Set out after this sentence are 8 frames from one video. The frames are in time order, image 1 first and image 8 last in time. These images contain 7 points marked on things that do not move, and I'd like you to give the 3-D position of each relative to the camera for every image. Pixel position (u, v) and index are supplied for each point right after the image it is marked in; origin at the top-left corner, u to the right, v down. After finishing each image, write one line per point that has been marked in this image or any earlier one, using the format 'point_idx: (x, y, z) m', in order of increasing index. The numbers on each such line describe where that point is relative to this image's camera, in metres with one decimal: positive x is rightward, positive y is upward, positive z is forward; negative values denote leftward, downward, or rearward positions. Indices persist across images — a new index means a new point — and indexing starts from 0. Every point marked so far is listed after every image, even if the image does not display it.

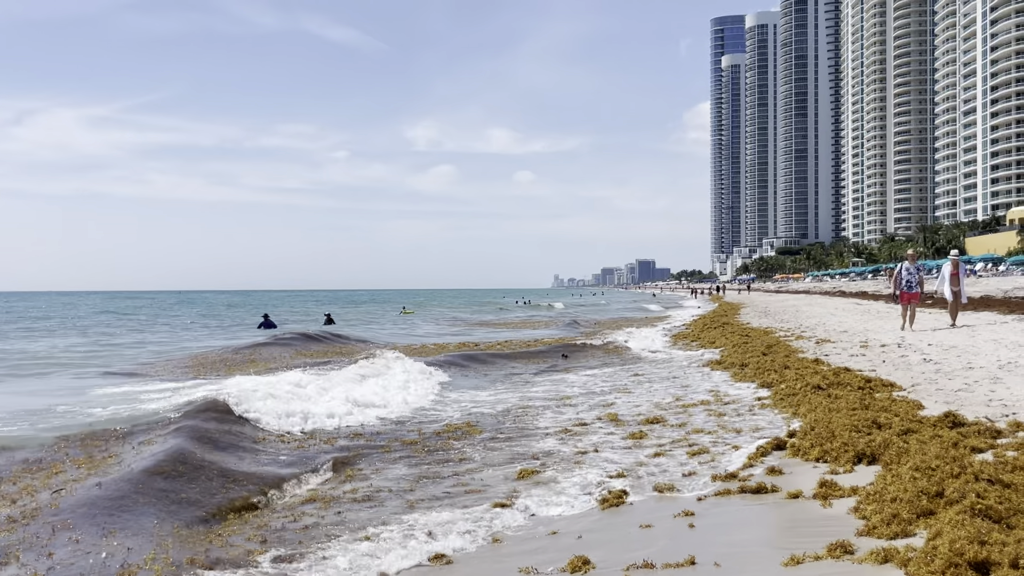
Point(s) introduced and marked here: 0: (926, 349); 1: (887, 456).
0: (+6.0, -0.9, +13.1) m
1: (+2.4, -1.1, +5.7) m
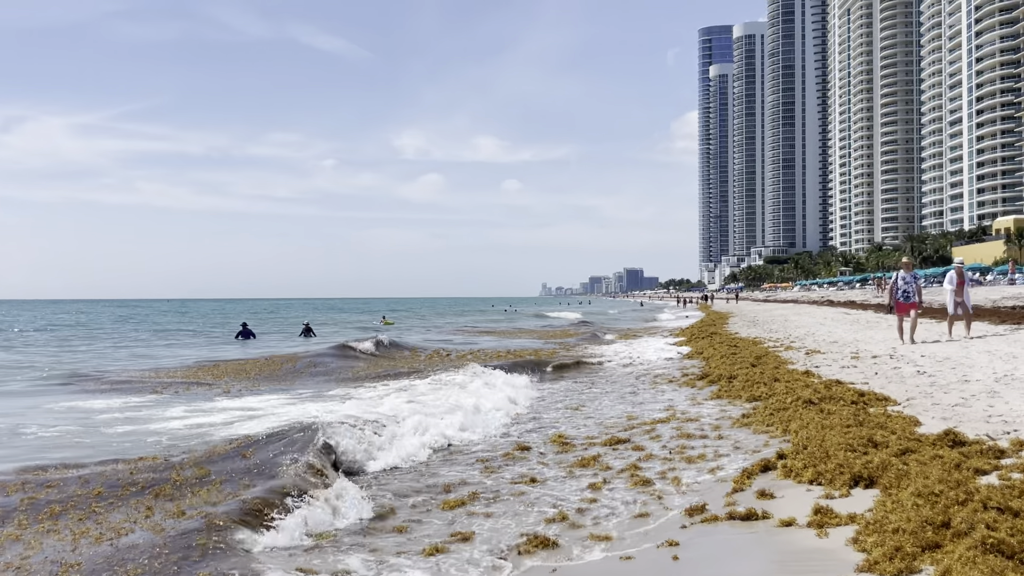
0: (+5.8, -1.0, +12.8) m
1: (+2.2, -1.1, +5.3) m
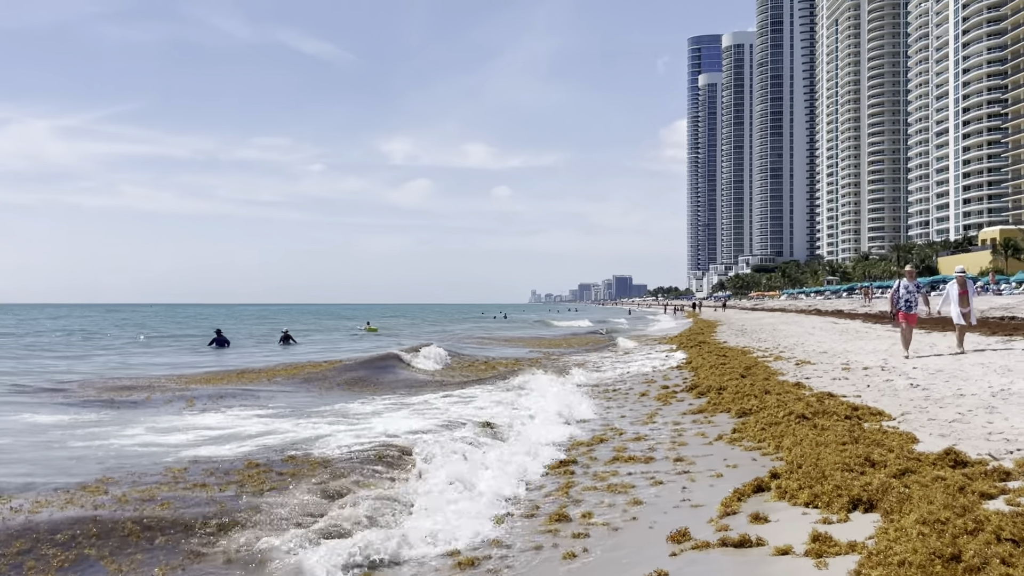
0: (+5.6, -1.2, +12.5) m
1: (+2.1, -1.2, +5.0) m
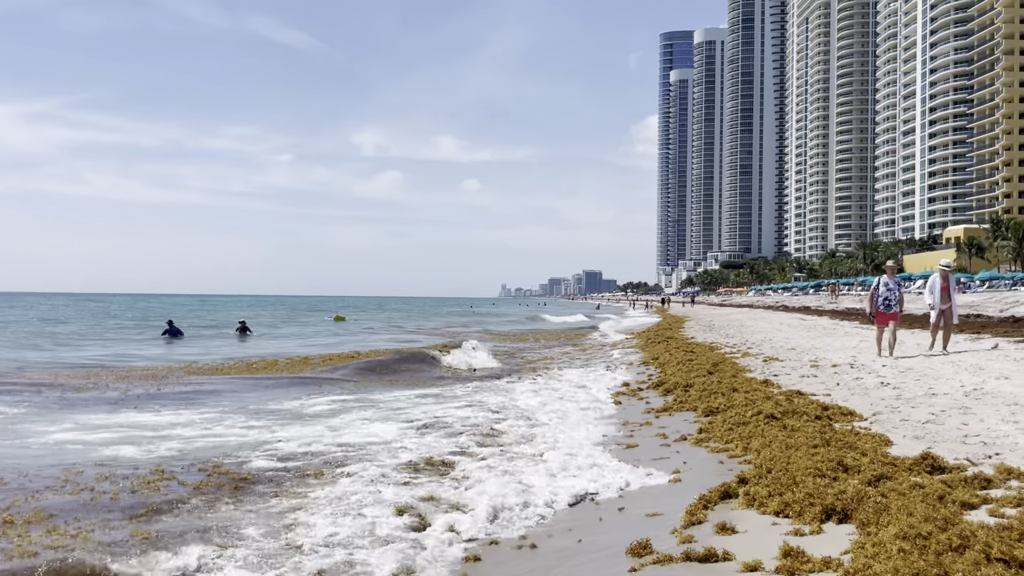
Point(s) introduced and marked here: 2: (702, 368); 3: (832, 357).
0: (+5.0, -1.1, +12.3) m
1: (+1.8, -1.2, +4.6) m
2: (+3.6, -1.5, +16.9) m
3: (+5.6, -1.2, +15.7) m
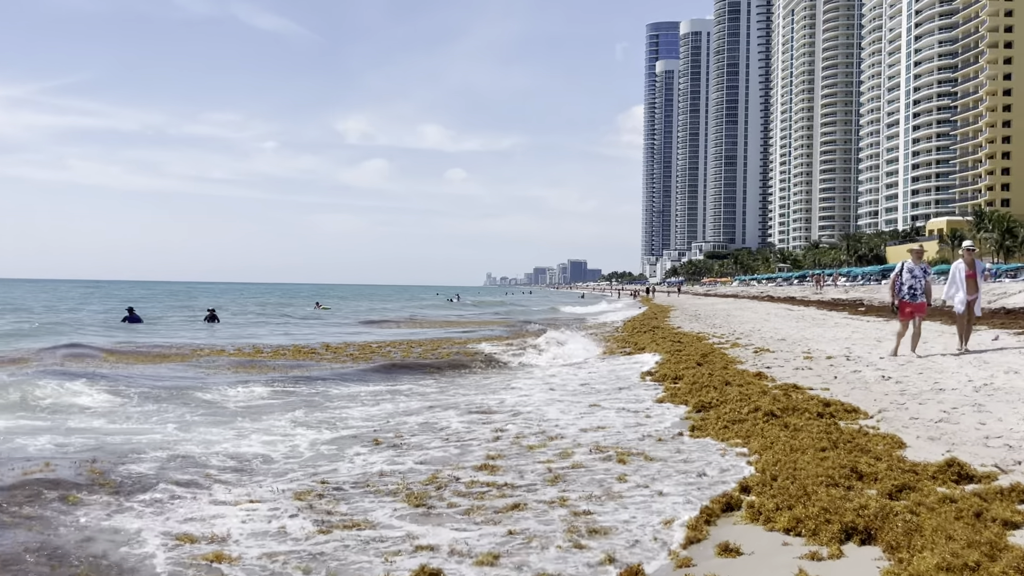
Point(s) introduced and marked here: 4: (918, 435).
0: (+4.8, -1.0, +11.6) m
1: (+1.7, -1.1, +4.0) m
2: (+3.2, -1.3, +16.3) m
3: (+5.3, -1.0, +15.1) m
4: (+2.9, -1.1, +6.5) m
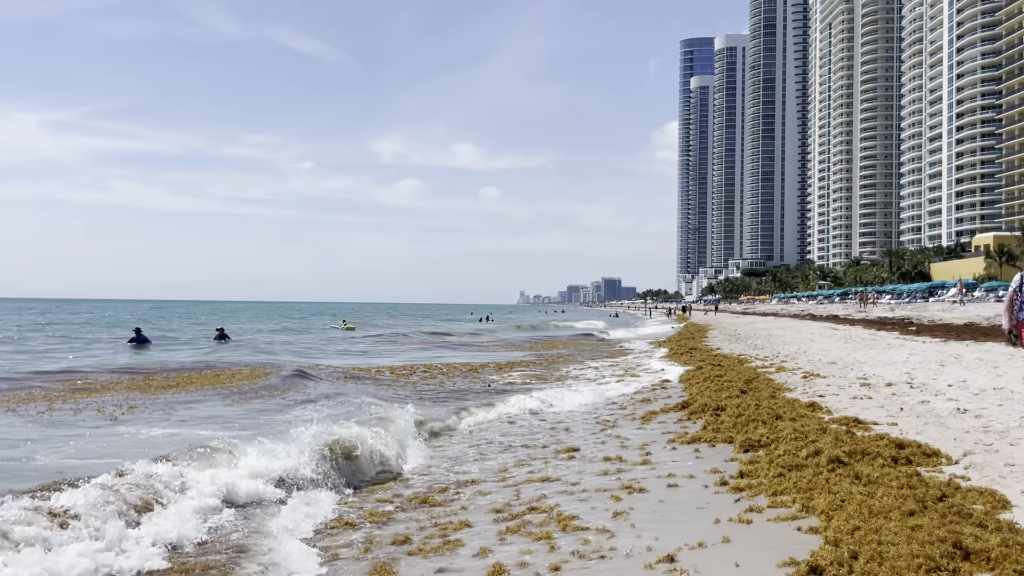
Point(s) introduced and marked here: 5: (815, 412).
0: (+5.0, -1.2, +10.4) m
1: (+1.6, -1.2, +2.8) m
2: (+3.7, -1.6, +15.1) m
3: (+5.7, -1.3, +13.8) m
4: (+3.0, -1.2, +5.3) m
5: (+3.6, -1.4, +10.6) m
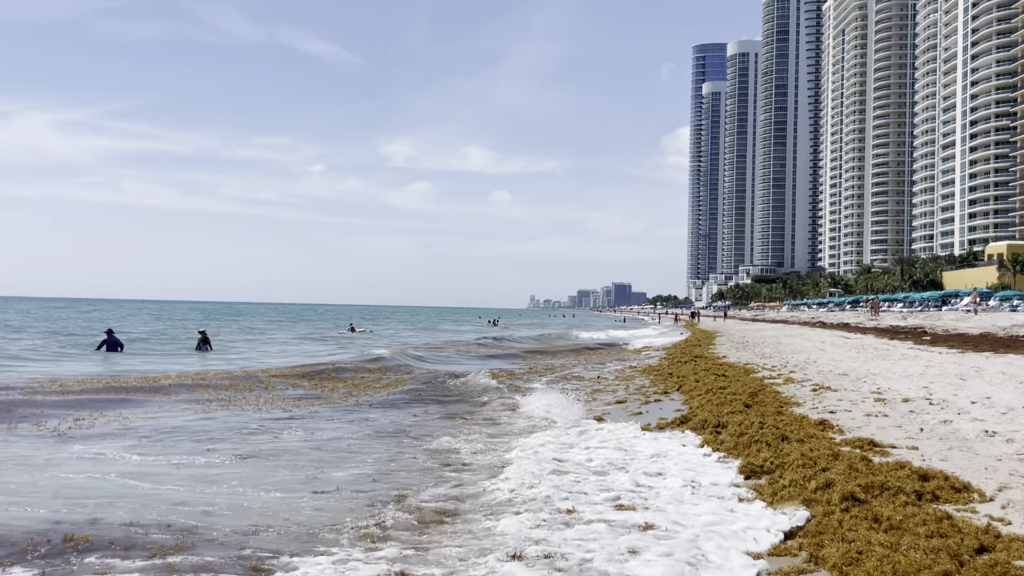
0: (+4.9, -1.3, +9.5) m
1: (+1.4, -1.2, +1.9) m
2: (+3.5, -1.7, +14.2) m
3: (+5.5, -1.4, +12.9) m
4: (+2.8, -1.2, +4.4) m
5: (+3.4, -1.5, +9.7) m
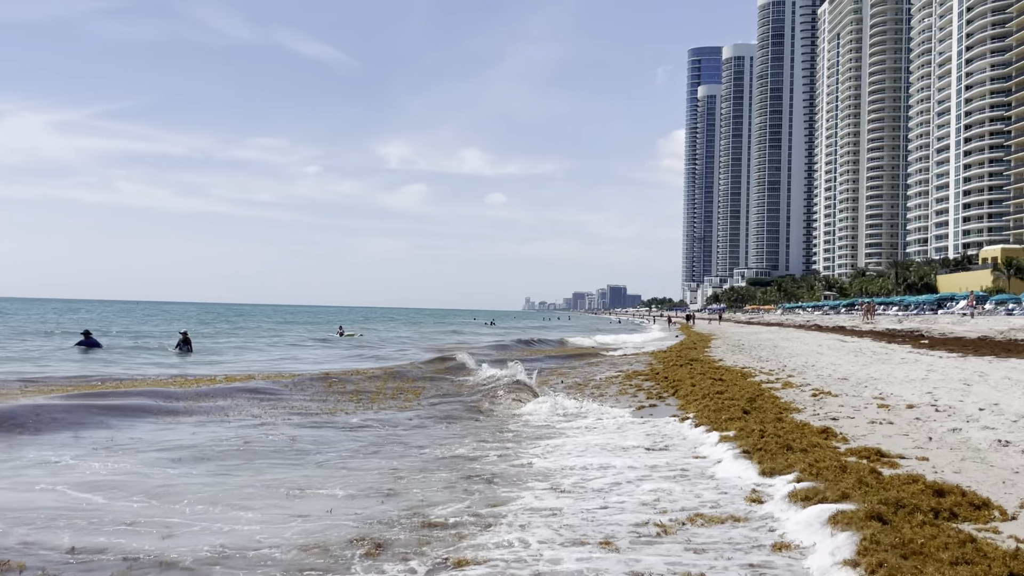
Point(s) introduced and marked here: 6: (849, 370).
0: (+4.7, -1.3, +9.1) m
1: (+1.3, -1.2, +1.5) m
2: (+3.4, -1.8, +13.8) m
3: (+5.4, -1.5, +12.5) m
4: (+2.7, -1.2, +4.0) m
5: (+3.2, -1.5, +9.3) m
6: (+7.4, -1.8, +19.7) m
